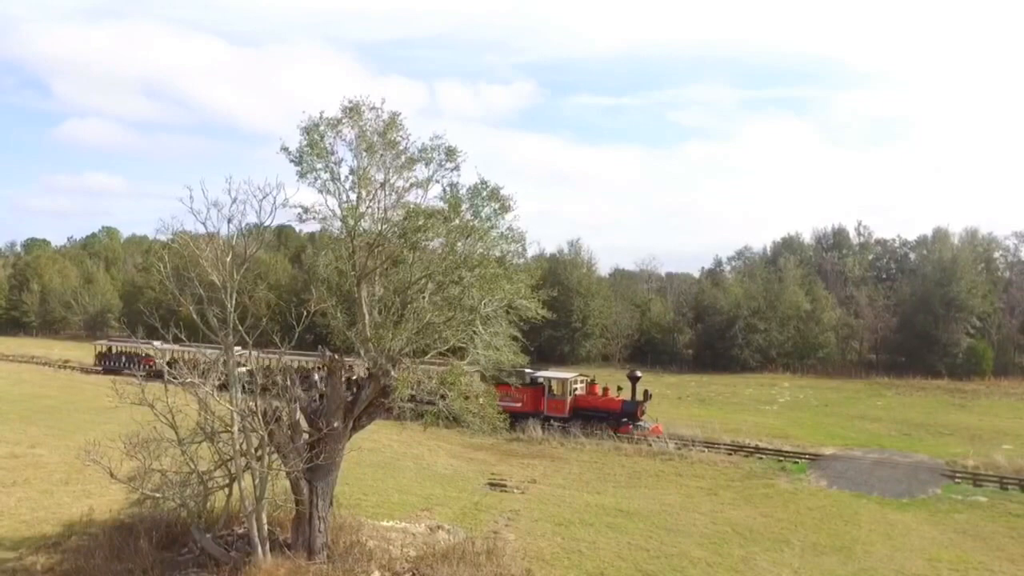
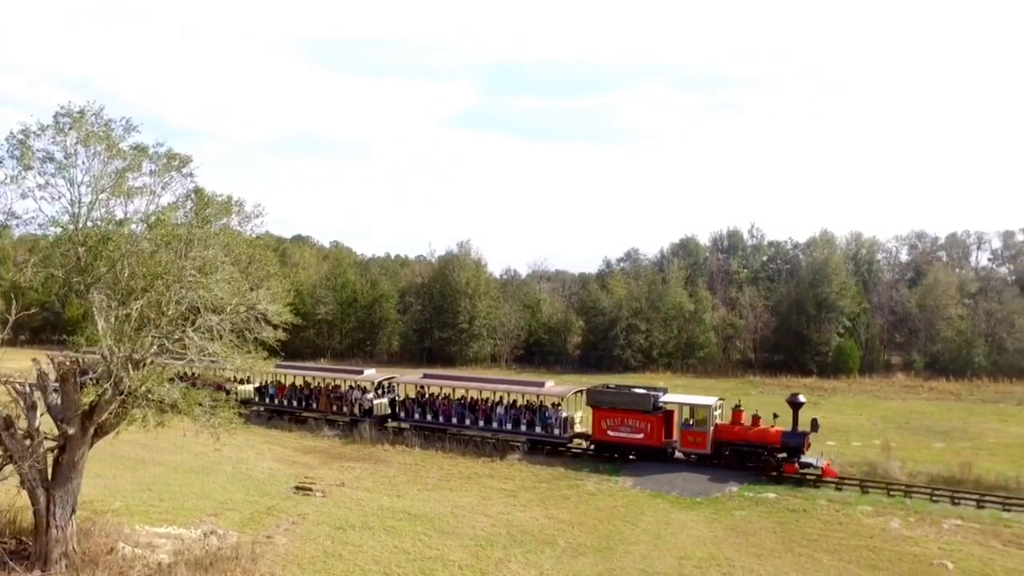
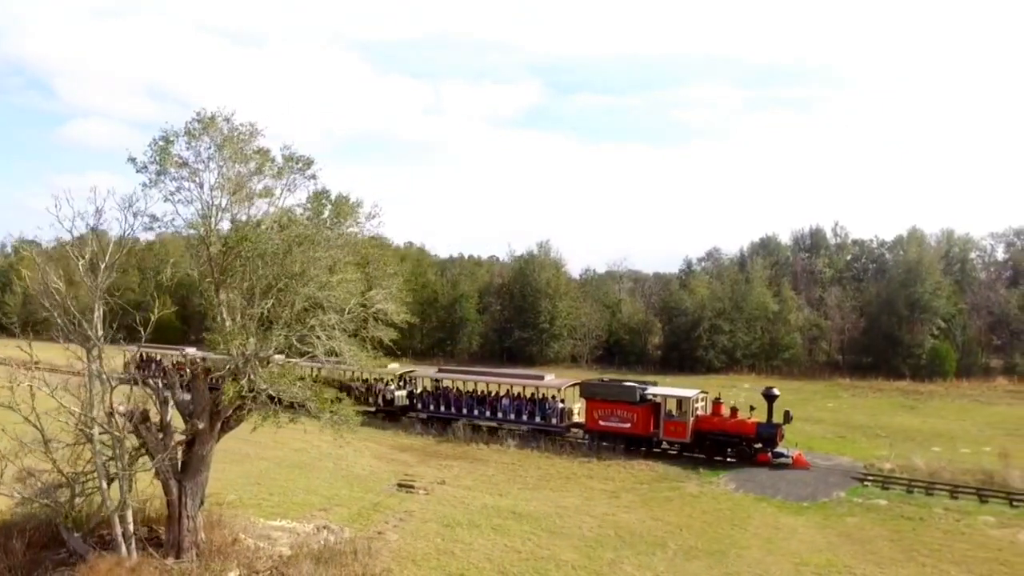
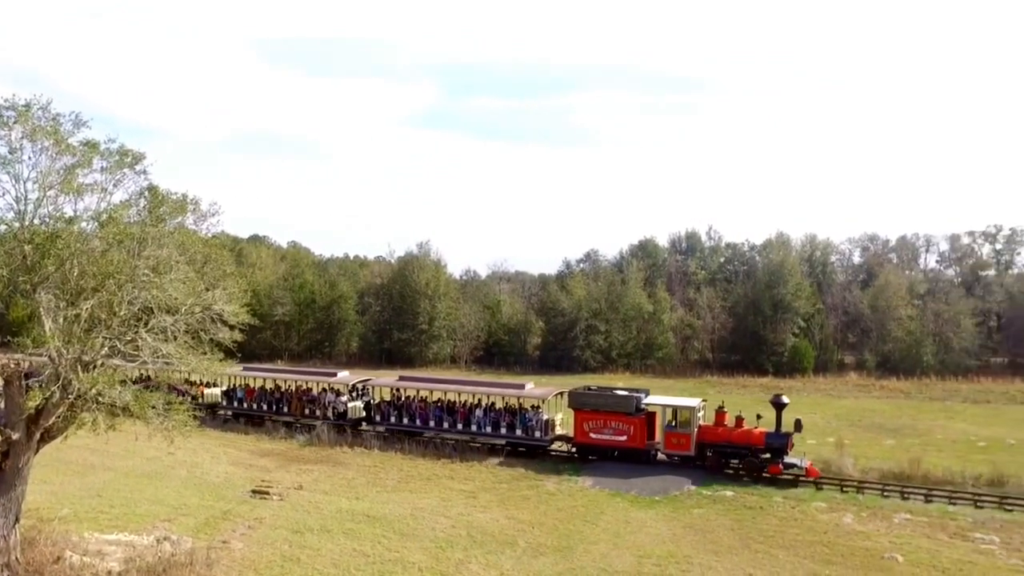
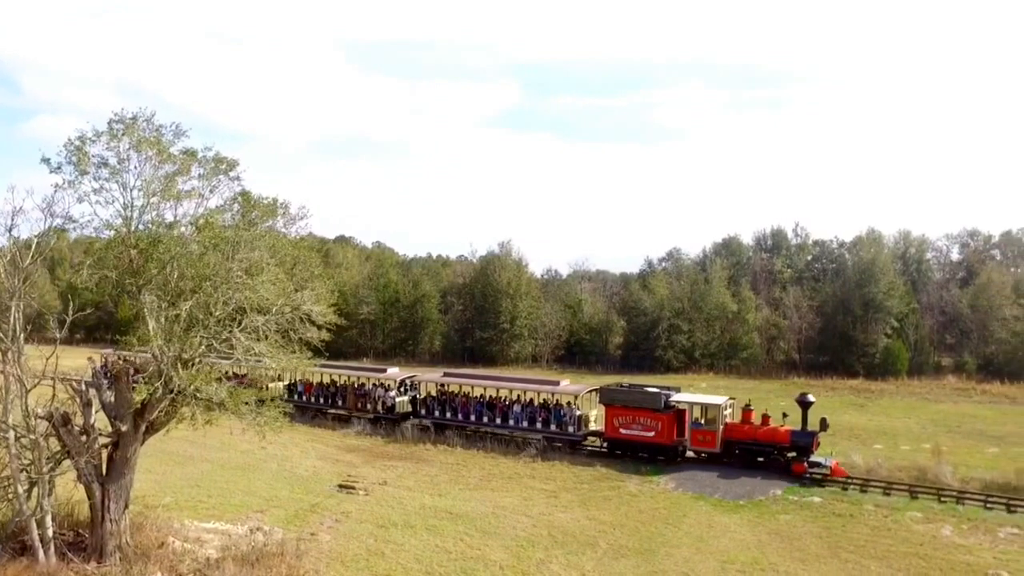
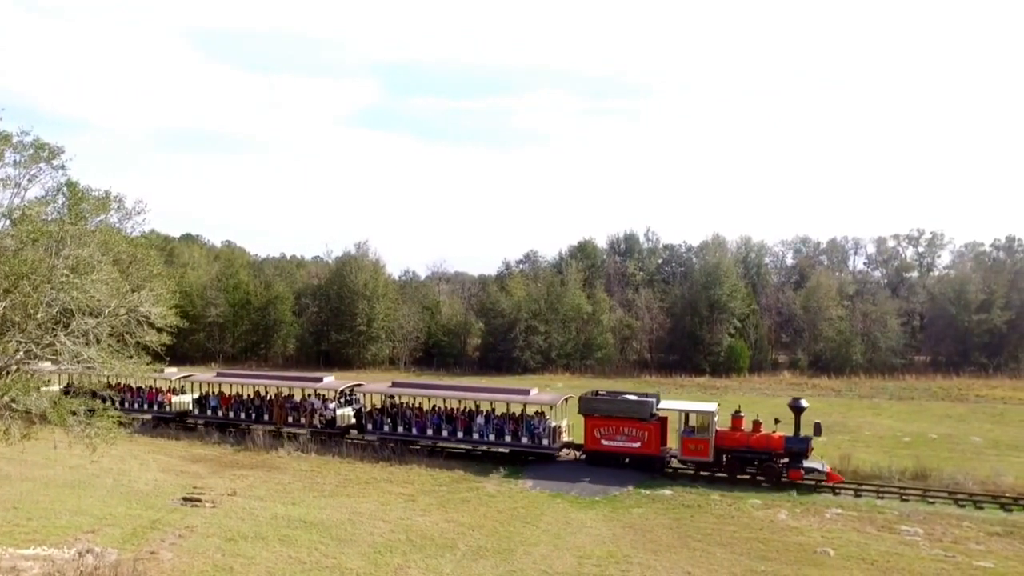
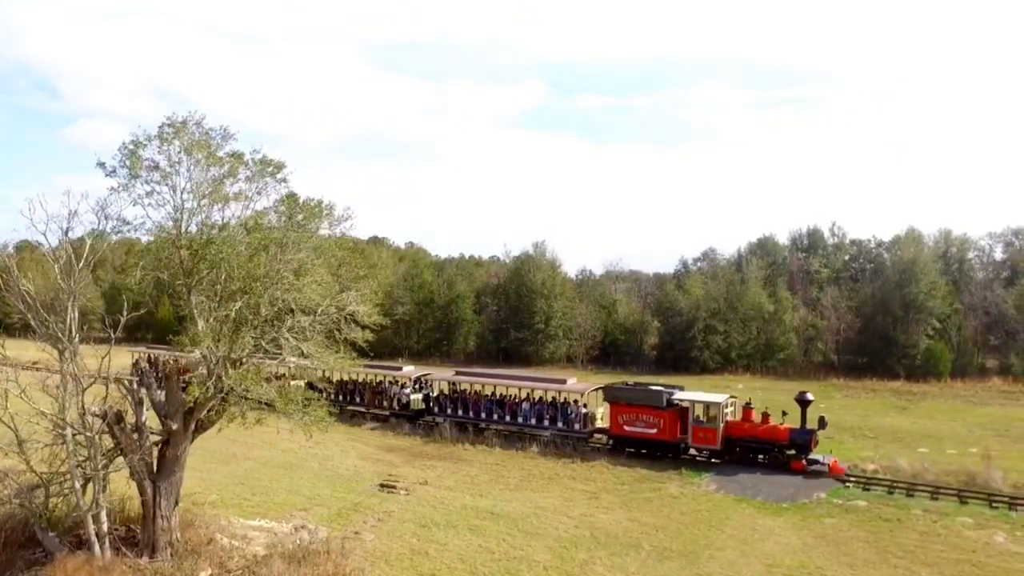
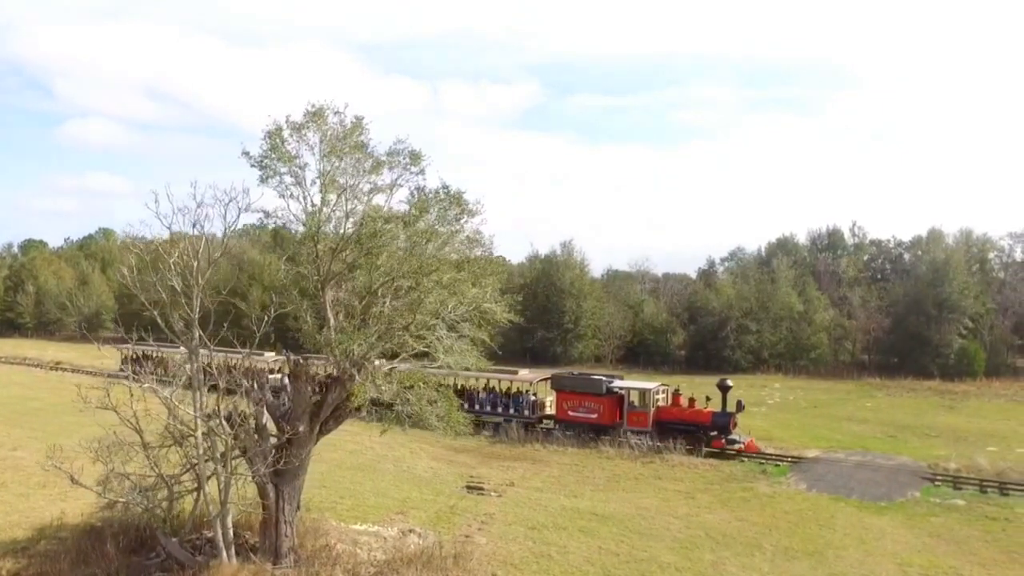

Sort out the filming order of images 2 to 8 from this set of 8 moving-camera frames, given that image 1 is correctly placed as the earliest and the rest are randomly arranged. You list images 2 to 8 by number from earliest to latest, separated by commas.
8, 3, 7, 5, 2, 4, 6
